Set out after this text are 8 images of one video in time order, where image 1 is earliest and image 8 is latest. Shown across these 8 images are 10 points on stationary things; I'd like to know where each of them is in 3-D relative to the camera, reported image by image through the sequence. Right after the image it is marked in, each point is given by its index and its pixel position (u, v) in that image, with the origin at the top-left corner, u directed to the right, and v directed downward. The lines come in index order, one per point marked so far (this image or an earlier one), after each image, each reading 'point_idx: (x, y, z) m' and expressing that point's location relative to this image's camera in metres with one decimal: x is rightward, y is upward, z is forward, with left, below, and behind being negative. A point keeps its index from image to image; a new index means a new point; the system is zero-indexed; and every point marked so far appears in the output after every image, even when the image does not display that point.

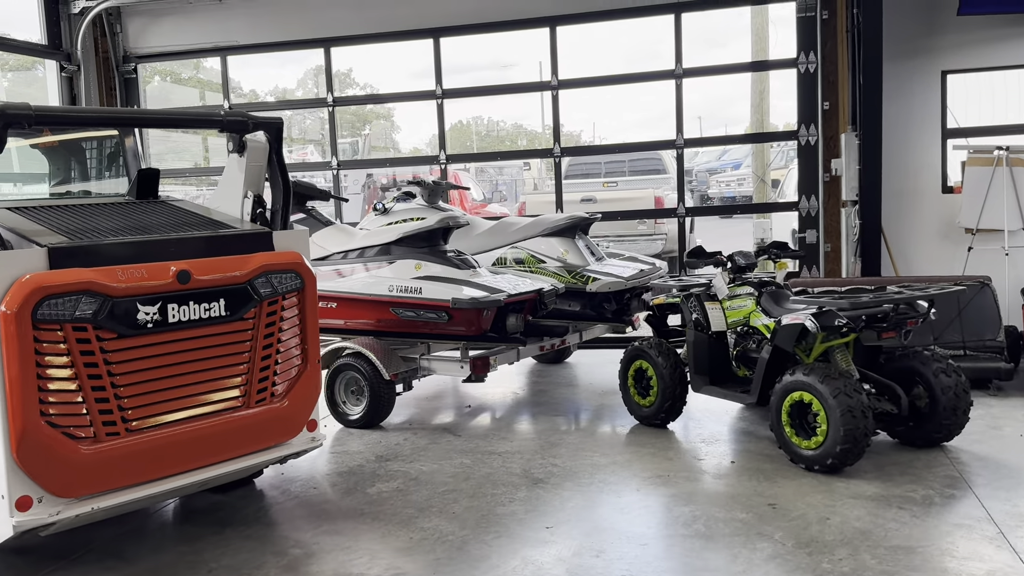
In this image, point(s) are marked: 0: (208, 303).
0: (-1.1, -0.1, +3.4) m
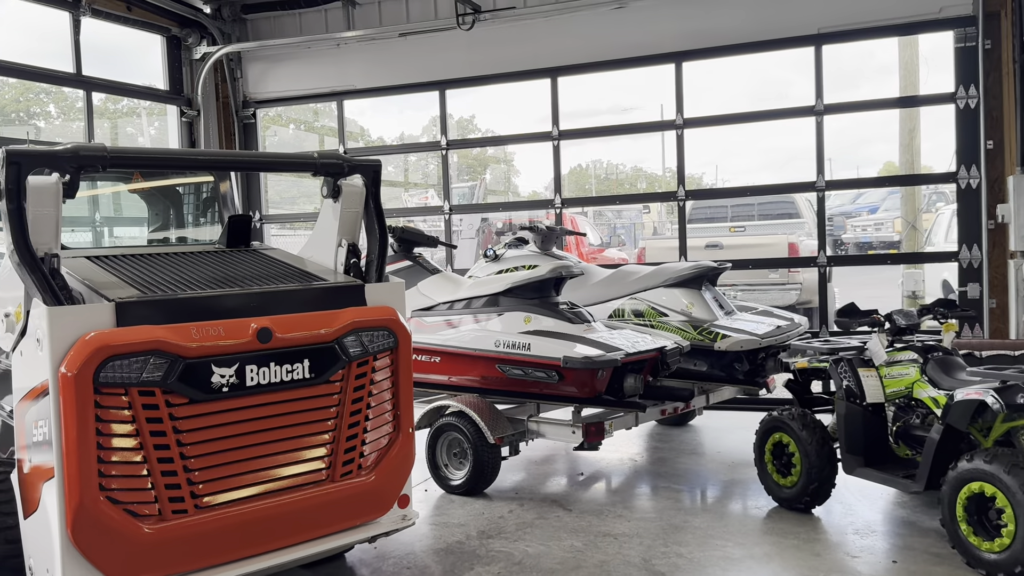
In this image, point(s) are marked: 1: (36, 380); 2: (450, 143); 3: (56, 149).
0: (-0.7, -0.3, +3.0) m
1: (-1.4, -0.3, +2.7) m
2: (-0.6, +1.5, +9.3) m
3: (-1.4, +0.4, +2.7) m
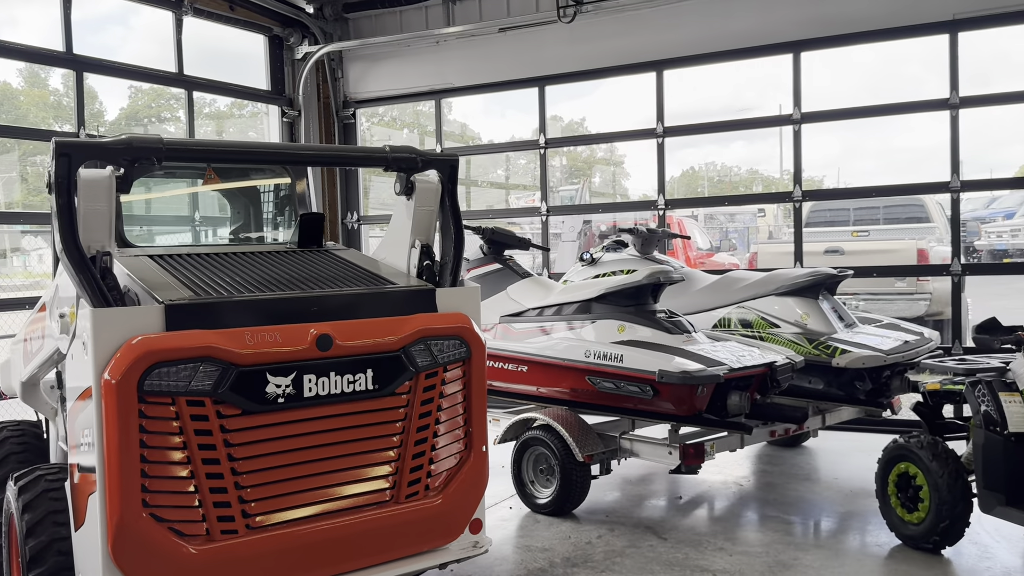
0: (-0.5, -0.3, +2.8) m
1: (-1.2, -0.3, +2.5) m
2: (+0.4, +1.5, +9.0) m
3: (-1.2, +0.4, +2.5) m
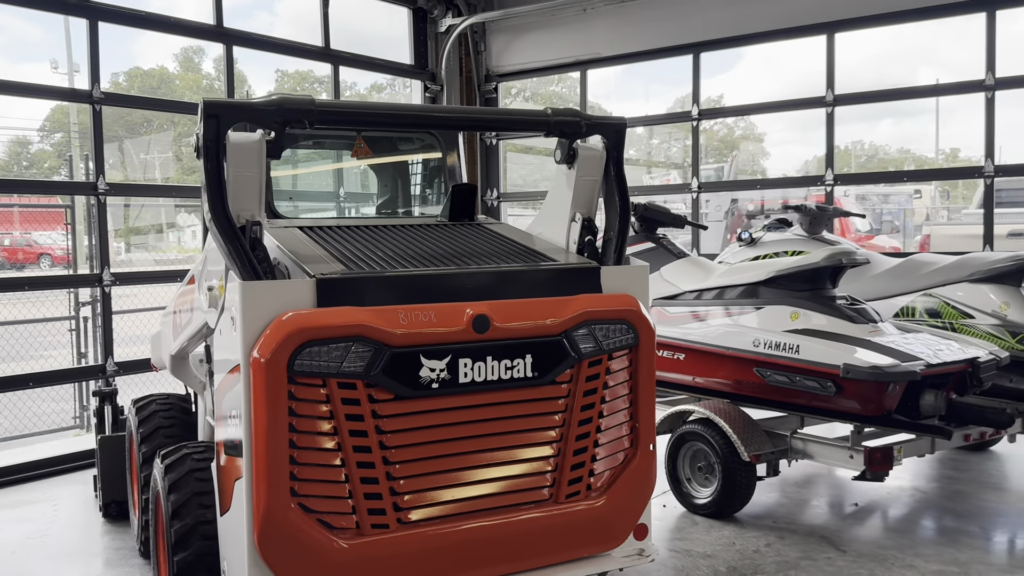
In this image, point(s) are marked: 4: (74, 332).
0: (0.0, -0.2, +2.5) m
1: (-0.7, -0.2, +2.4) m
2: (+1.8, +1.6, +8.5) m
3: (-0.7, +0.5, +2.4) m
4: (-3.0, -0.3, +6.1) m
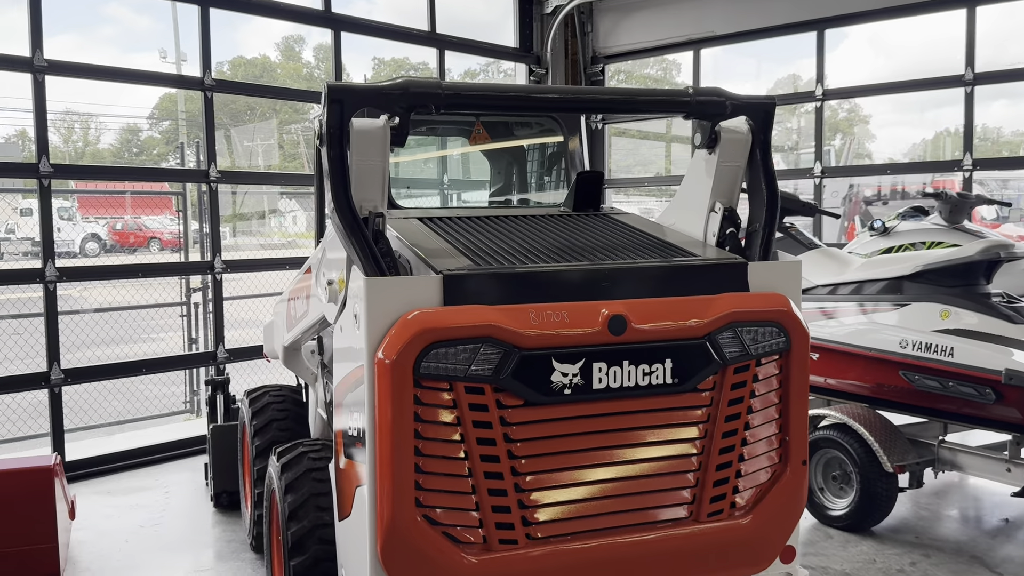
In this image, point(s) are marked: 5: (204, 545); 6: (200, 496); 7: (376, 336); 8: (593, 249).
0: (+0.4, -0.2, +2.3) m
1: (-0.4, -0.2, +2.3) m
2: (+2.8, +1.7, +8.0) m
3: (-0.3, +0.5, +2.2) m
4: (-2.3, -0.2, +6.2) m
5: (-1.3, -1.1, +3.9) m
6: (-1.6, -1.1, +4.5) m
7: (-0.3, -0.1, +2.1) m
8: (+0.2, +0.1, +2.6) m
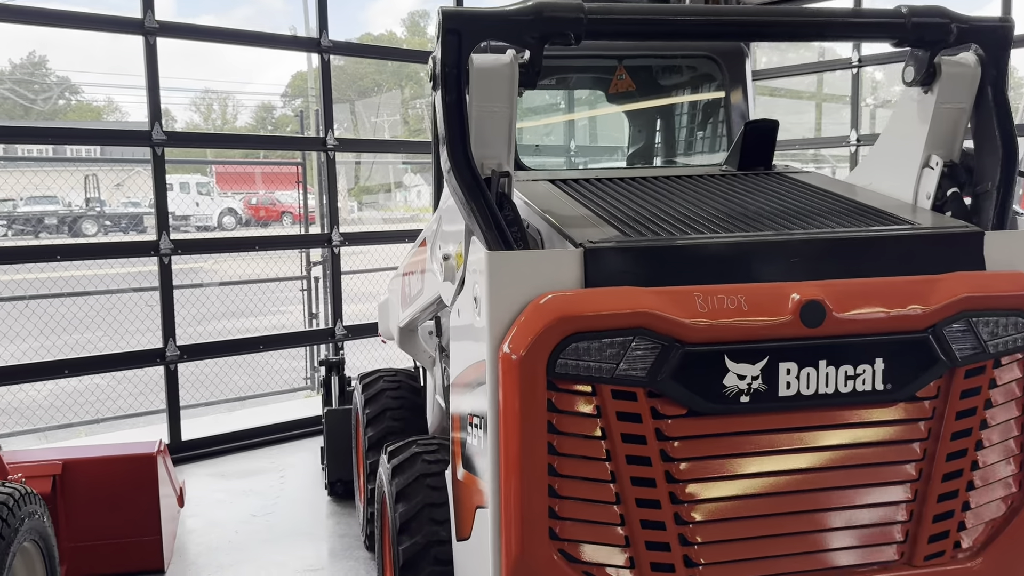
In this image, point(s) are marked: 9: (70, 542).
0: (+0.7, -0.1, +1.8) m
1: (-0.1, -0.1, +1.8) m
2: (+3.8, +1.9, +7.1) m
3: (0.0, +0.5, +1.8) m
4: (-1.4, 0.0, +6.0) m
5: (-0.8, -1.0, +3.6) m
6: (-0.9, -0.9, +4.3) m
7: (0.0, -0.1, +1.7) m
8: (+0.6, +0.2, +2.1) m
9: (-1.6, -0.9, +3.2) m
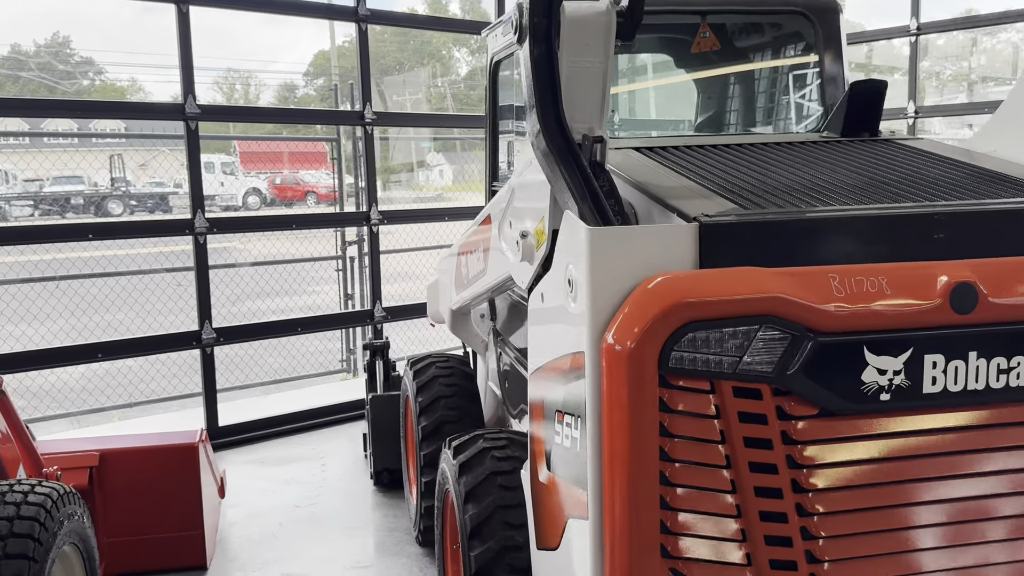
0: (+0.8, -0.1, +1.5) m
1: (+0.1, -0.1, +1.6) m
2: (+4.1, +2.1, +6.7) m
3: (+0.2, +0.6, +1.5) m
4: (-1.1, +0.1, +5.8) m
5: (-0.6, -0.9, +3.4) m
6: (-0.7, -0.8, +4.1) m
7: (+0.1, 0.0, +1.5) m
8: (+0.8, +0.2, +1.8) m
9: (-1.4, -0.8, +3.0) m
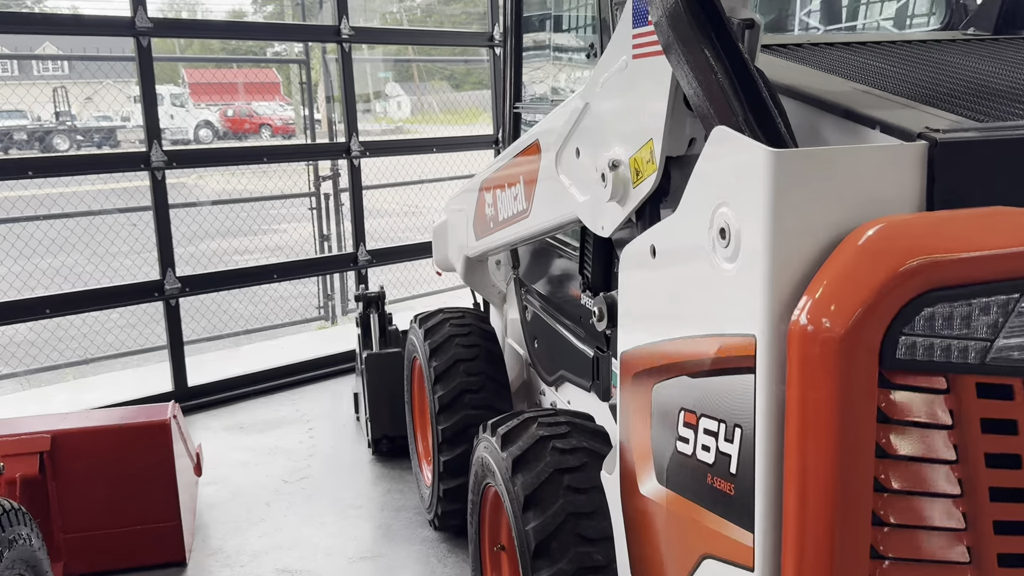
0: (+1.0, 0.0, +1.1) m
1: (+0.2, 0.0, +1.2) m
2: (+4.0, +2.6, +6.2) m
3: (+0.3, +0.6, +1.0) m
4: (-1.2, +0.4, +5.2) m
5: (-0.5, -0.7, +3.0) m
6: (-0.7, -0.6, +3.6) m
7: (+0.3, 0.0, +1.0) m
8: (+0.9, +0.3, +1.4) m
9: (-1.3, -0.7, +2.5) m
